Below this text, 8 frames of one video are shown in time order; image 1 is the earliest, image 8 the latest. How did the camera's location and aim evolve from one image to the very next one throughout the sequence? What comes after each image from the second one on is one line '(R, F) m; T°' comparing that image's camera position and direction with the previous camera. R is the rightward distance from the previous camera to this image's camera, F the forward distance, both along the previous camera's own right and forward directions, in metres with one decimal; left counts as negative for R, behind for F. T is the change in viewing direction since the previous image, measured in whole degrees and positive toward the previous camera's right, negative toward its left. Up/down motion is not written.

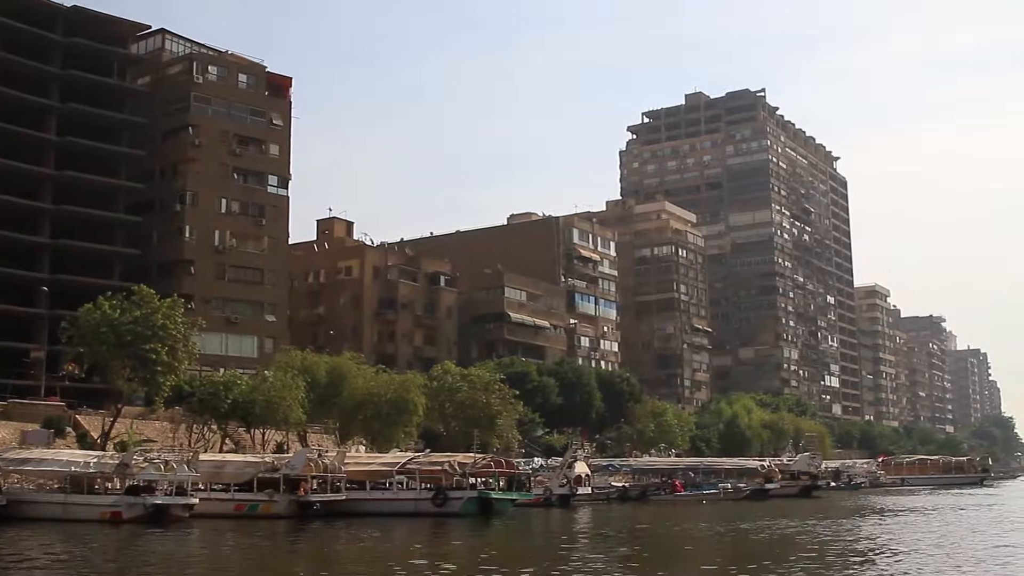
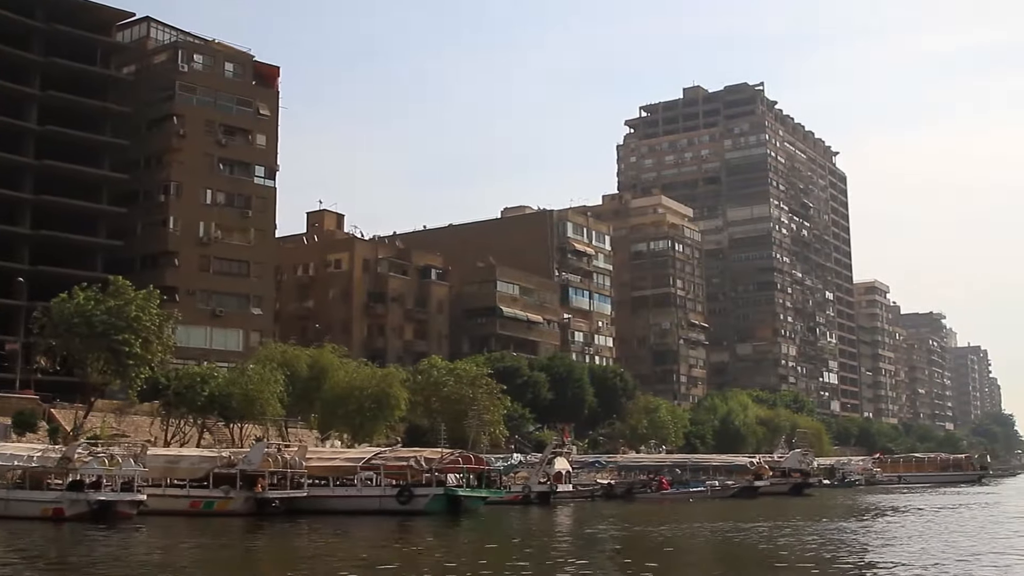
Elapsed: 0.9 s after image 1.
(+0.4, +1.5) m; 0°
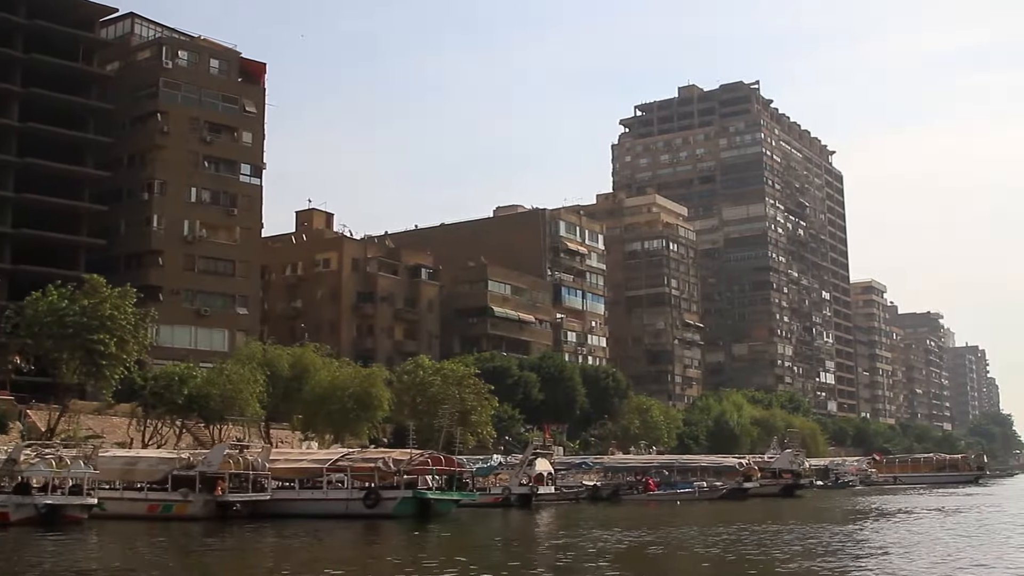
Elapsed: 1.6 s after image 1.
(+0.3, +1.2) m; 0°
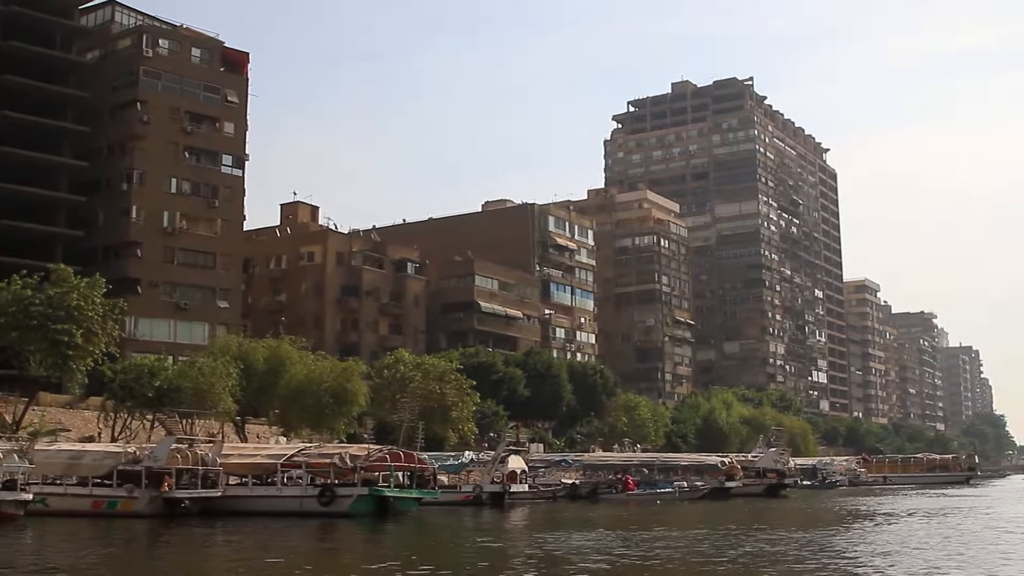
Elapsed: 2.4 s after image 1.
(+0.4, +1.3) m; 0°
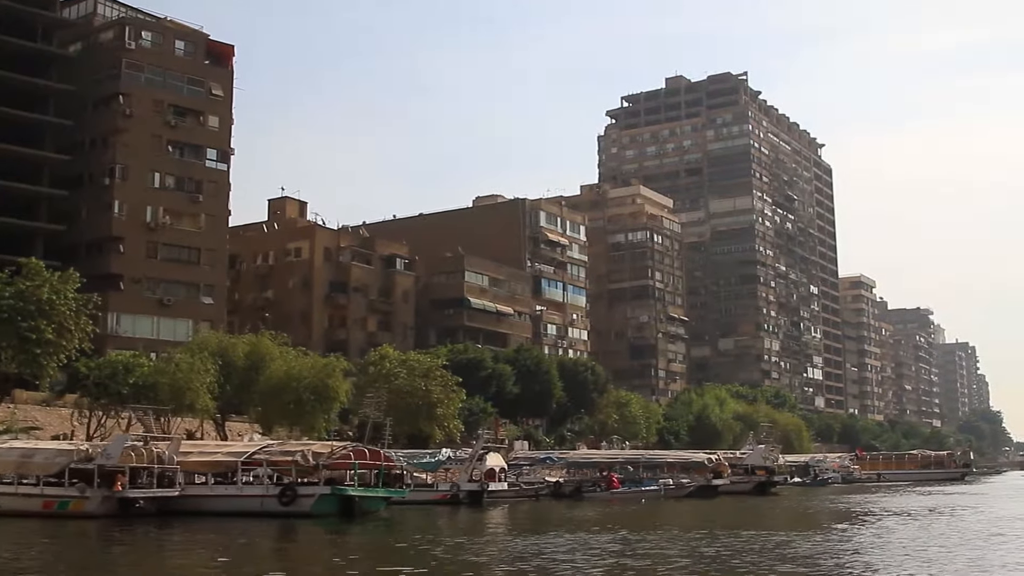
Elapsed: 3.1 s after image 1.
(+0.3, +1.1) m; 0°
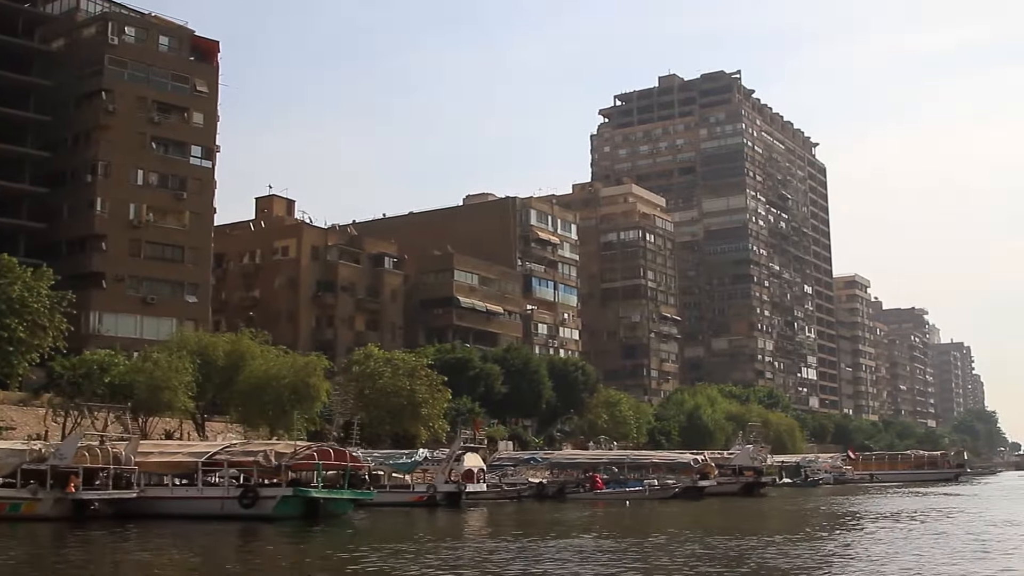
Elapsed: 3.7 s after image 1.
(+0.3, +1.0) m; 0°
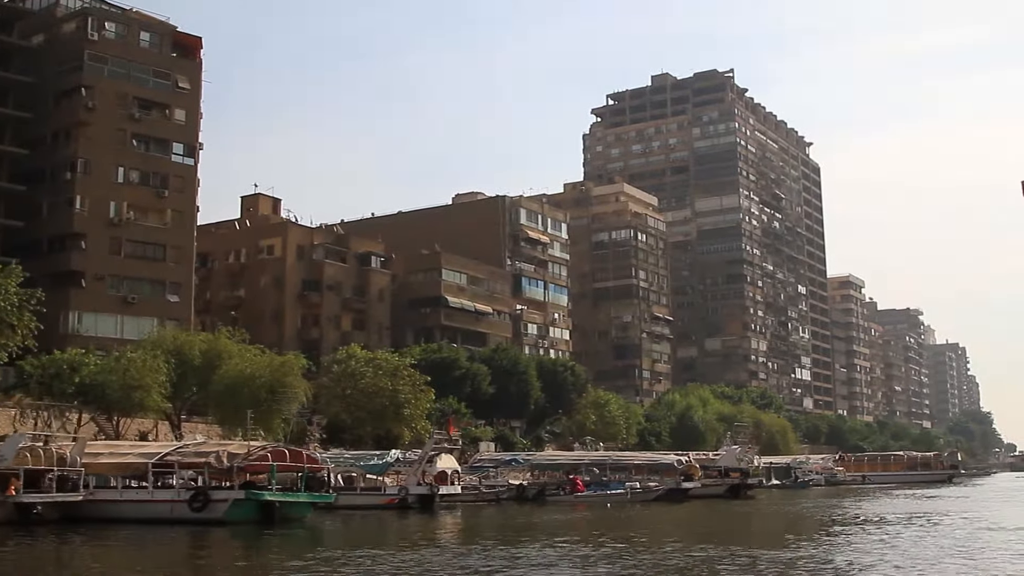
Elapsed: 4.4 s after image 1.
(+0.3, +1.2) m; 0°
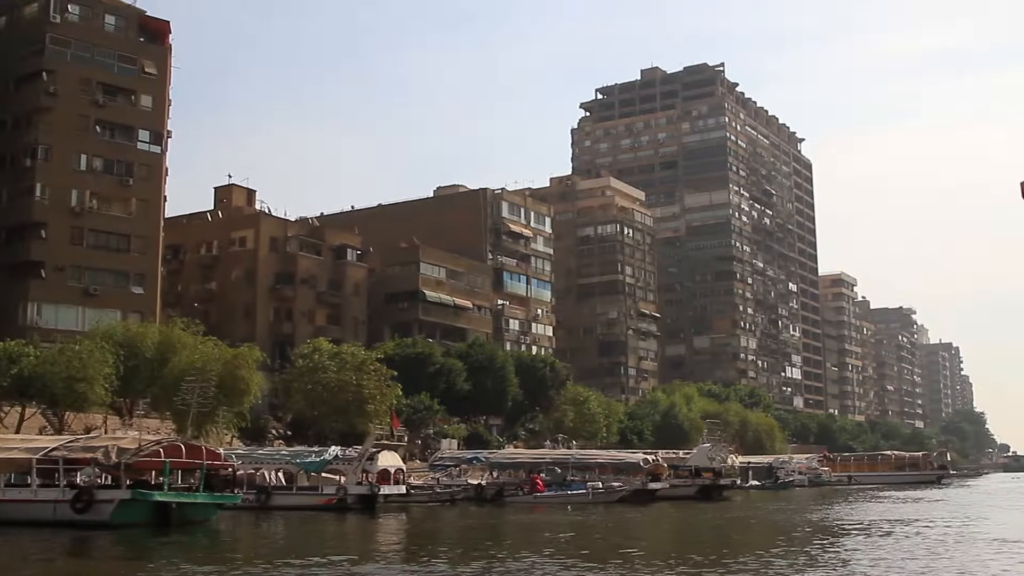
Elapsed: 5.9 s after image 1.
(+0.7, +2.5) m; 0°
